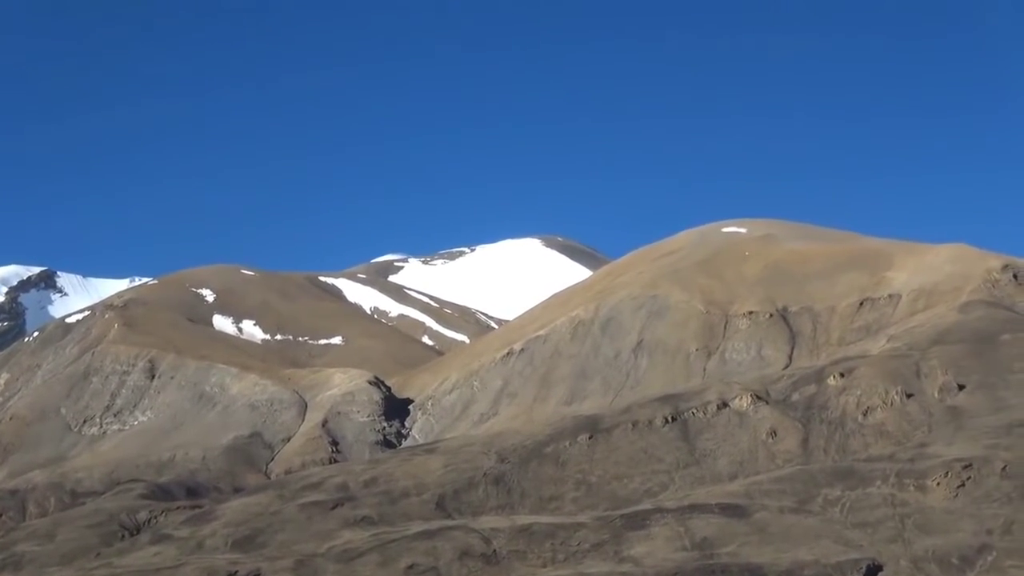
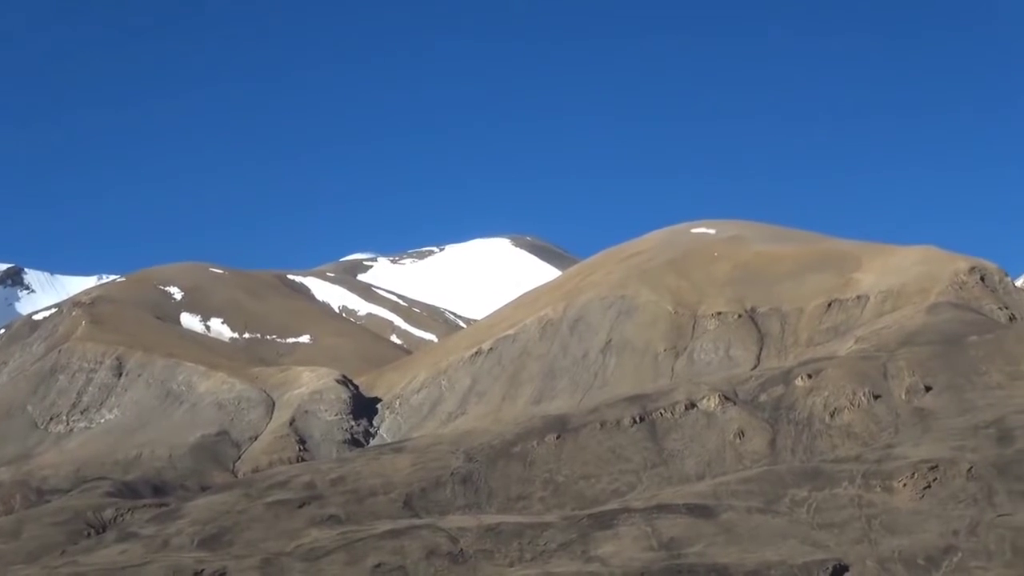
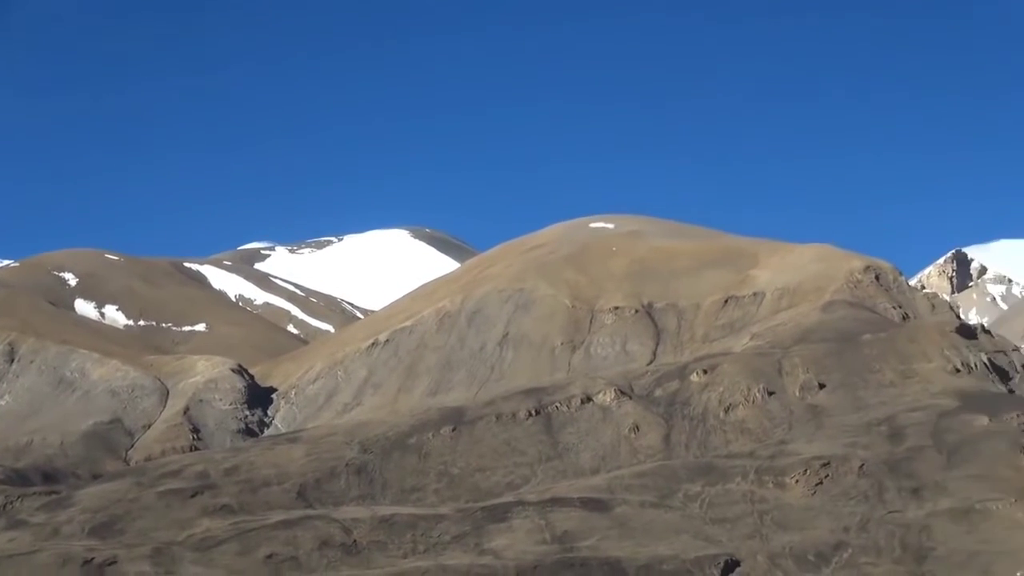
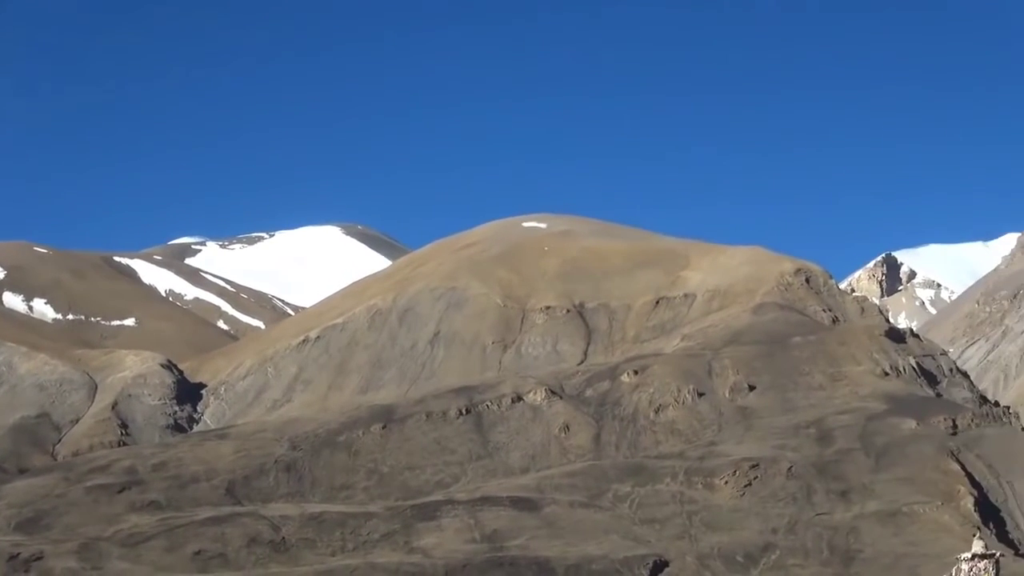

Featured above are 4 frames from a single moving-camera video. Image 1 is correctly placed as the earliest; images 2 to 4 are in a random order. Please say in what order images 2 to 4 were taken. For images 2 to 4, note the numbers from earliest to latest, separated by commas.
2, 3, 4
